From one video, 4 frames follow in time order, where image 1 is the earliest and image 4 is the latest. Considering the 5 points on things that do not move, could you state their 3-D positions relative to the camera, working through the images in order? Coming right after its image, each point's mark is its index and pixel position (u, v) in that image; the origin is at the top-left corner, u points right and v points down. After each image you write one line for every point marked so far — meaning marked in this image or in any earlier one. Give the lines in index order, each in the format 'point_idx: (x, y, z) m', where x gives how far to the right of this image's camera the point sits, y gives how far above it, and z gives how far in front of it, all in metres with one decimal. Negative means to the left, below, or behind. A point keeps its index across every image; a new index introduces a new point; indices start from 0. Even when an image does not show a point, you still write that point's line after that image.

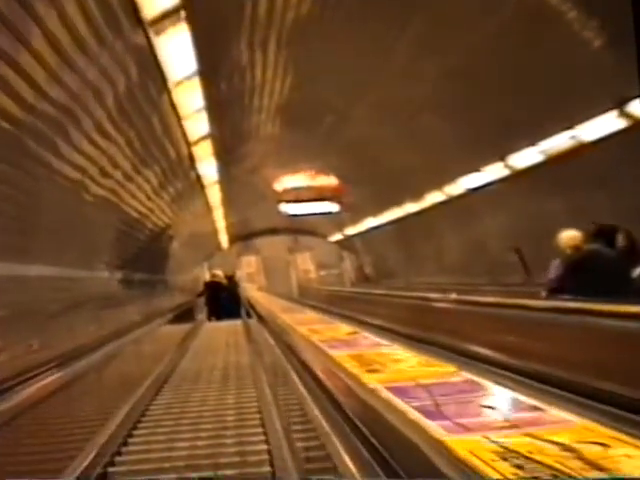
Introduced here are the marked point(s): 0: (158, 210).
0: (-2.1, +0.4, +13.8) m
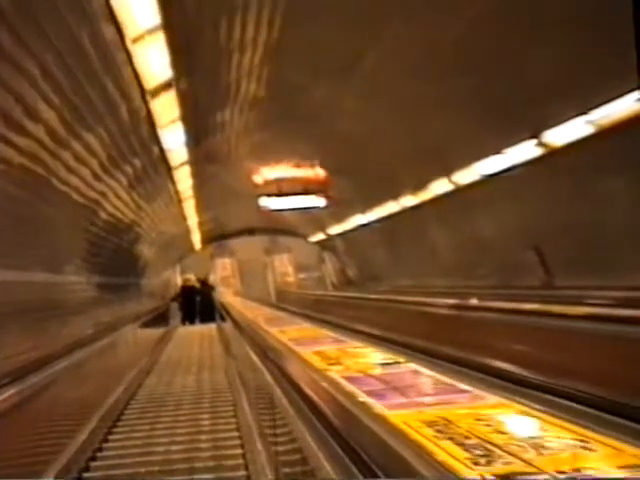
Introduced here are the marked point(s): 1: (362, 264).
0: (-2.3, +0.4, +12.7) m
1: (+0.7, -0.3, +16.7) m
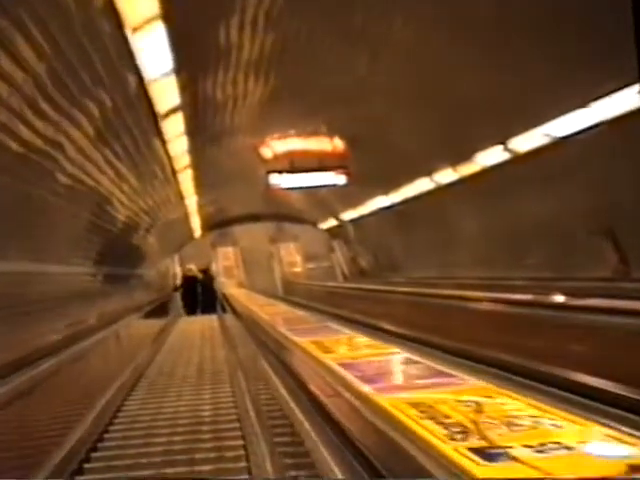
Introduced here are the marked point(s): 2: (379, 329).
0: (-2.2, +0.5, +11.6) m
1: (+0.9, -0.2, +15.6) m
2: (+0.5, -0.7, +8.3) m
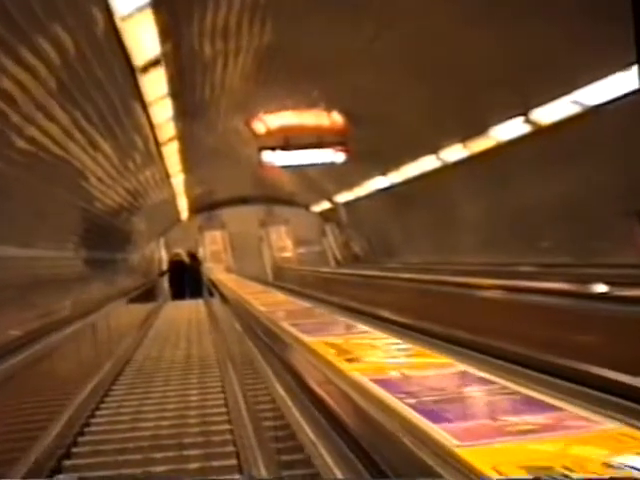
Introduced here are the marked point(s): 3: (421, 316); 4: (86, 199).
0: (-2.3, +0.7, +11.1) m
1: (+0.7, +0.1, +15.1) m
2: (+0.4, -0.6, +7.8) m
3: (+0.7, -0.5, +7.5) m
4: (-2.4, +0.4, +10.6) m
